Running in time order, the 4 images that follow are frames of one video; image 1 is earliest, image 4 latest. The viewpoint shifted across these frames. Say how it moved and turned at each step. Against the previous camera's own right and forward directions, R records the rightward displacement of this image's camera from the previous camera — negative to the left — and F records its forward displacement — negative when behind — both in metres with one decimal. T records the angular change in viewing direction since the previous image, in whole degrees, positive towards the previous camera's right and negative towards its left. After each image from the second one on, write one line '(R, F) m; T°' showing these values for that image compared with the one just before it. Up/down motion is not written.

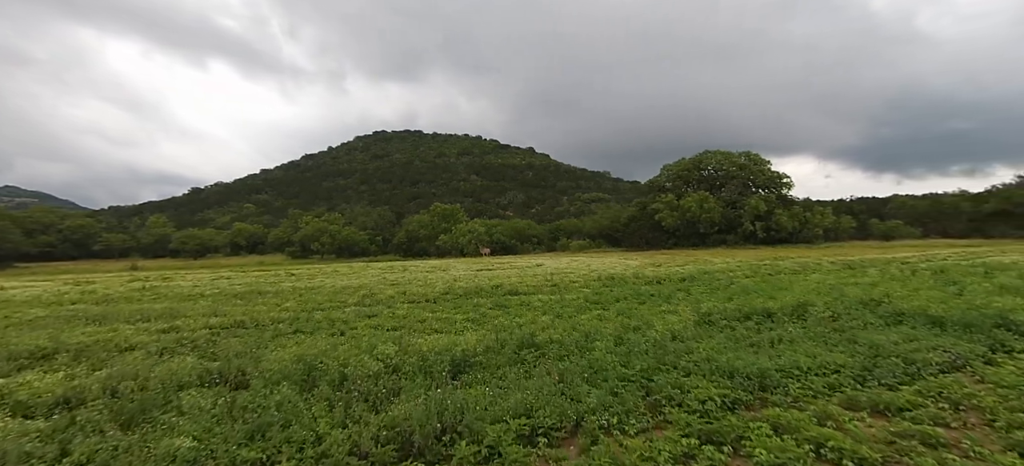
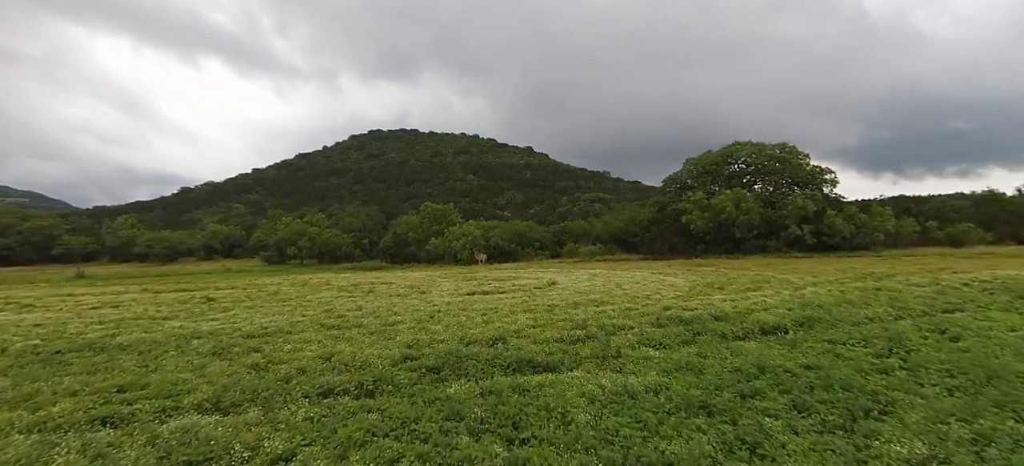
(-0.3, +10.8) m; 0°
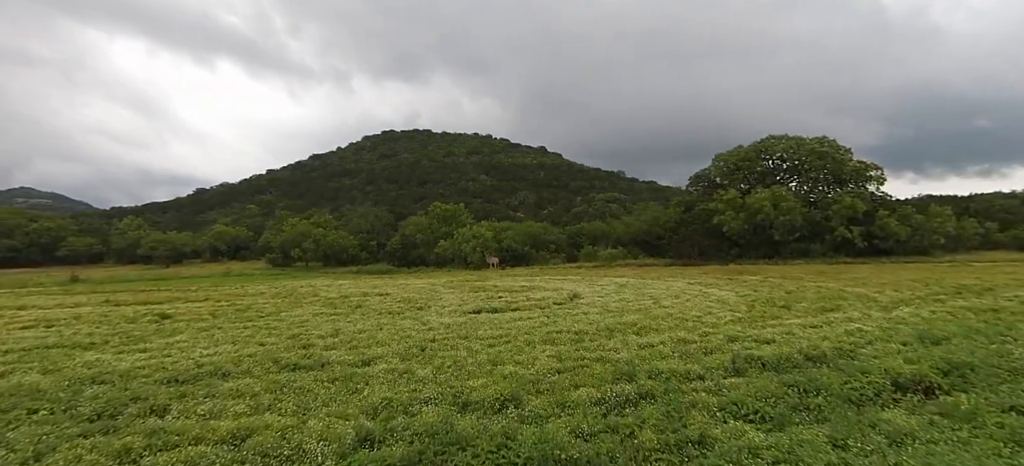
(-0.1, +5.0) m; -2°
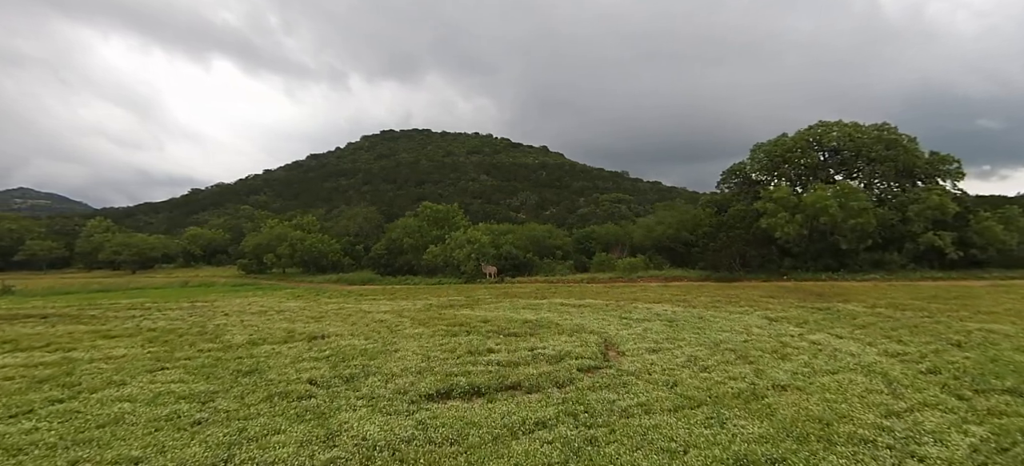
(+0.2, +10.3) m; 0°
